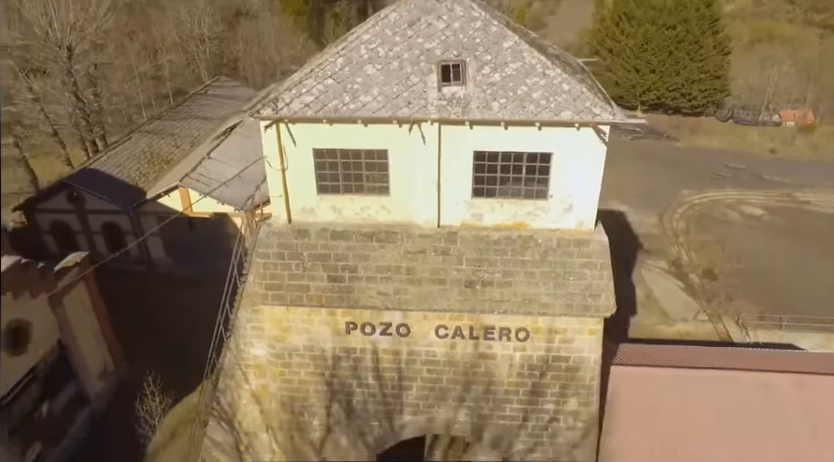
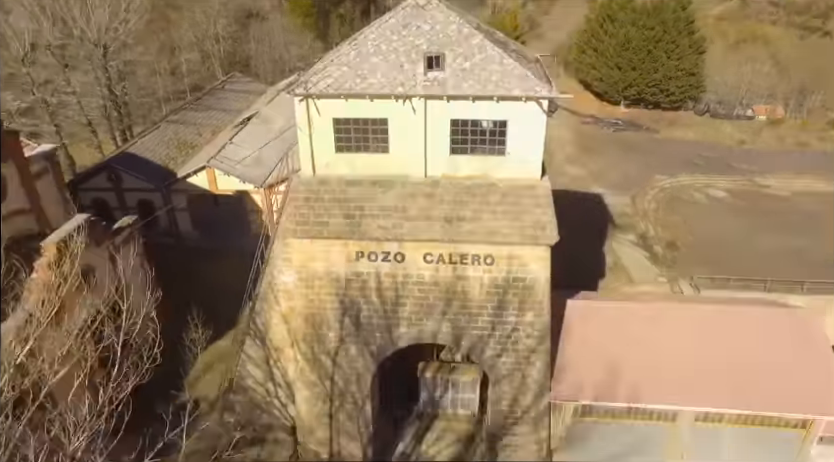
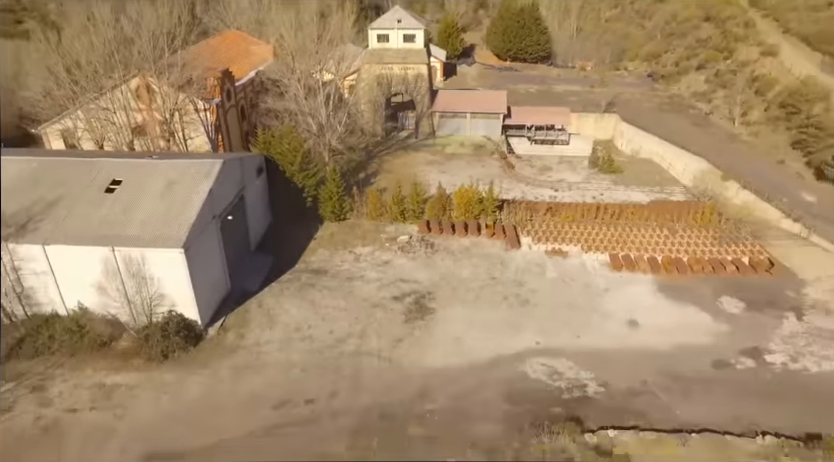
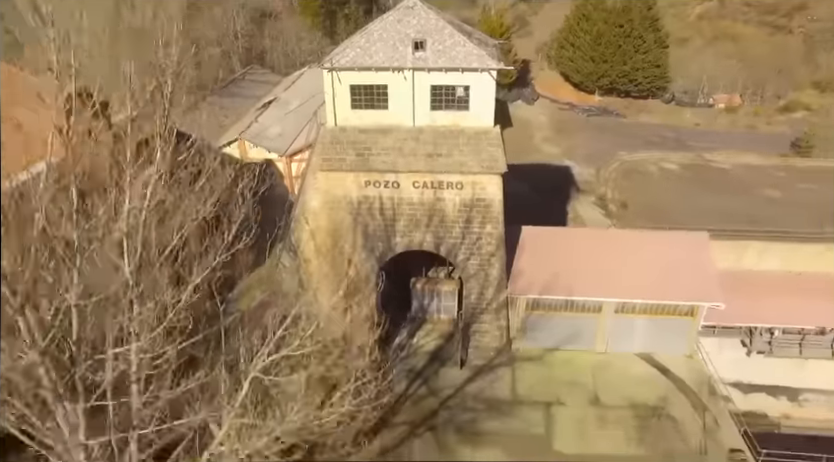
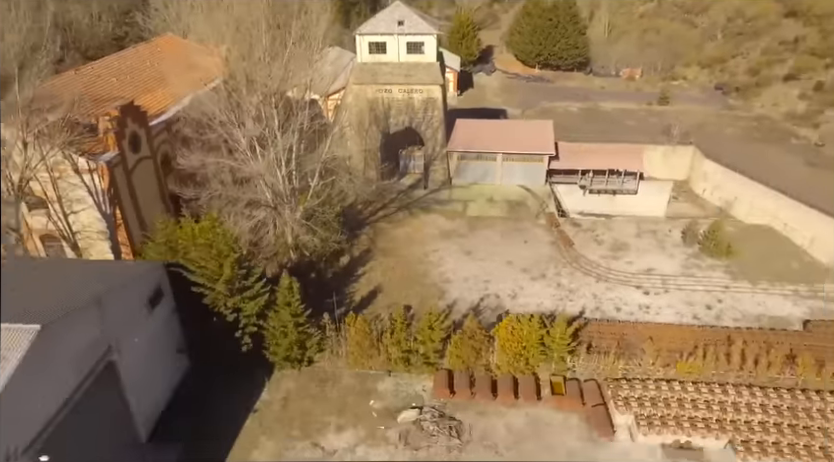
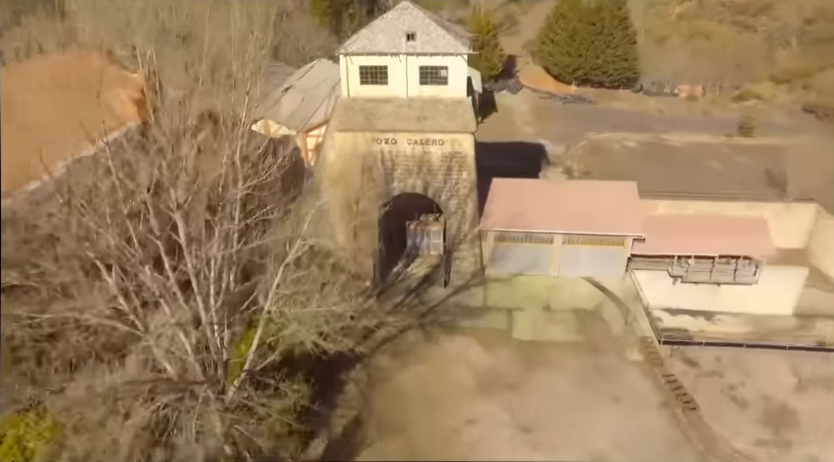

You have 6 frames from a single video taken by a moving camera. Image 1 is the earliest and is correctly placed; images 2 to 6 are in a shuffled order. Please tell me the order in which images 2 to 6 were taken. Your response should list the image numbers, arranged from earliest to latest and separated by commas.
2, 4, 6, 5, 3
